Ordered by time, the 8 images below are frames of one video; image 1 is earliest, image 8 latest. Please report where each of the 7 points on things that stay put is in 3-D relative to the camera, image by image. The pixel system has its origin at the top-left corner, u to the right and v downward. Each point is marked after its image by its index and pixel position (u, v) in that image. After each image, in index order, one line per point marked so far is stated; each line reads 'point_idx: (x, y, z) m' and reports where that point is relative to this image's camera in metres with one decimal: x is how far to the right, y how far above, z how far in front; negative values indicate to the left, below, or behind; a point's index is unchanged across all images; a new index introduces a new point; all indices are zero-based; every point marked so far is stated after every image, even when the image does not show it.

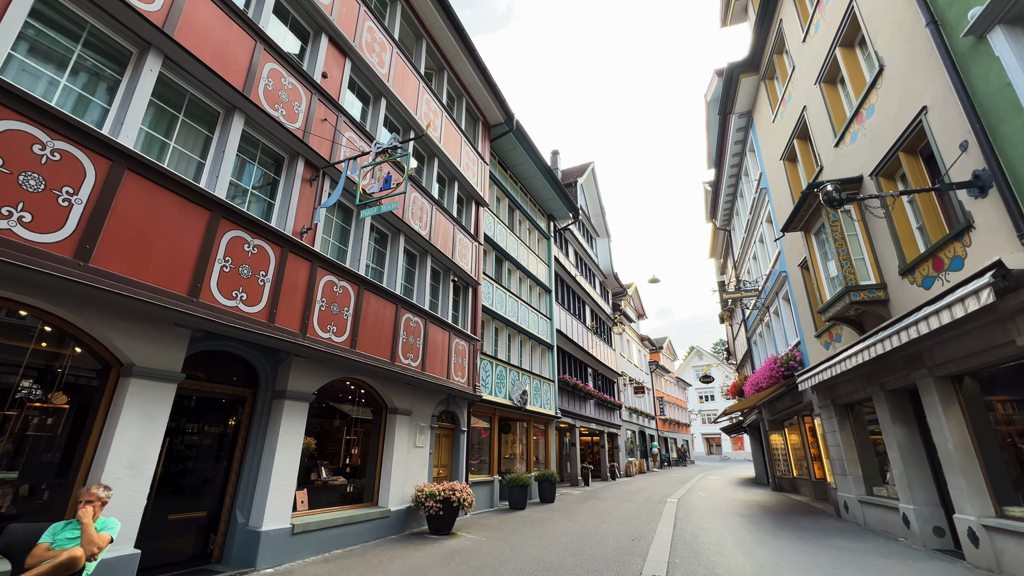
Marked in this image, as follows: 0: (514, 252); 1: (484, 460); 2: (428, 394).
0: (+0.1, +1.3, +16.6) m
1: (-0.8, -5.1, +13.3) m
2: (-2.0, -2.4, +10.3) m
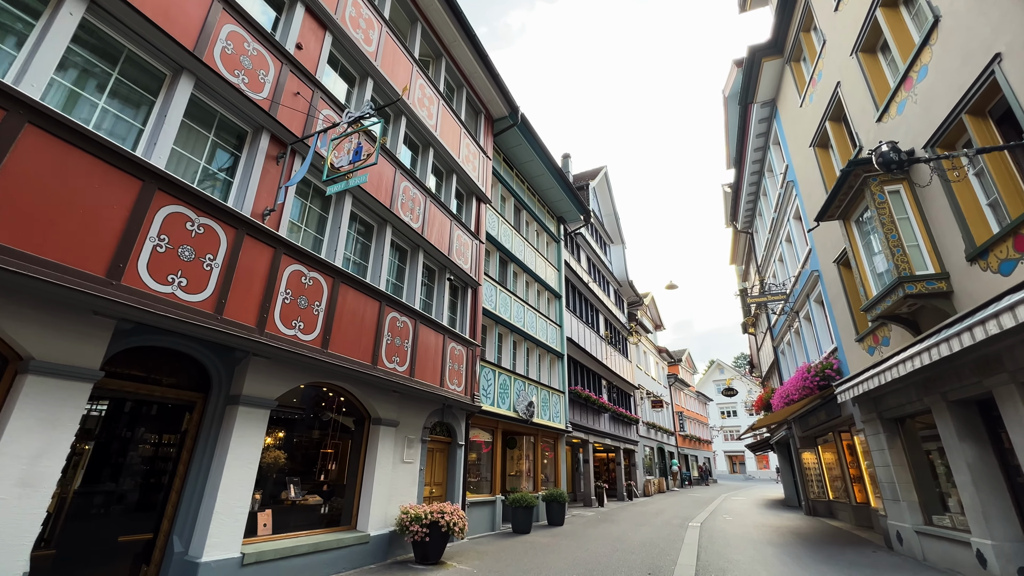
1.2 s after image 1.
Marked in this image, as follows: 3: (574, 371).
0: (+0.3, +1.2, +15.6) m
1: (-0.7, -5.2, +12.2) m
2: (-2.0, -2.4, +9.3) m
3: (+2.6, -3.5, +18.9) m
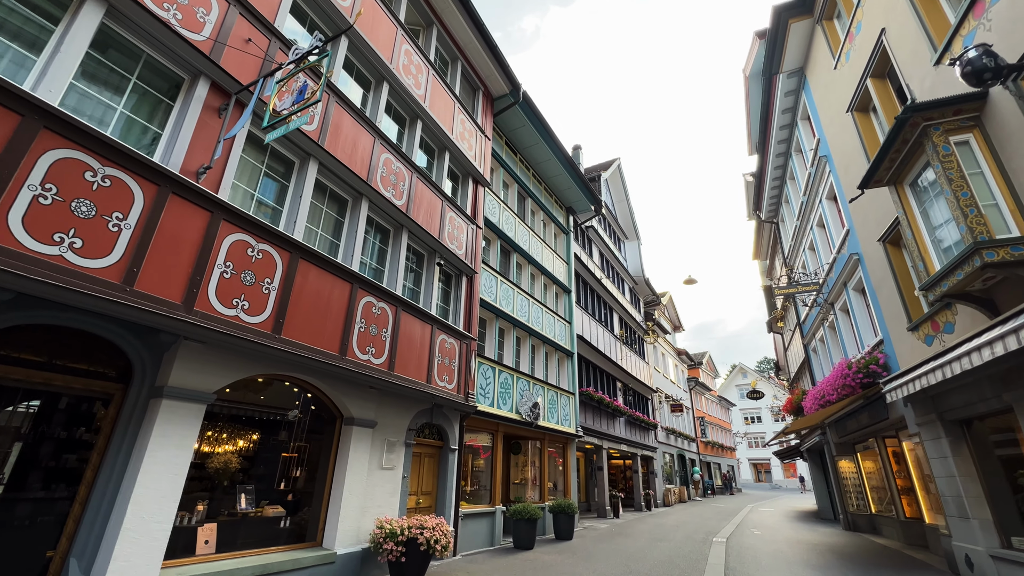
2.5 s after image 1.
0: (+0.4, +1.4, +14.5) m
1: (-0.7, -4.9, +11.1) m
2: (-2.0, -2.1, +8.3) m
3: (+2.9, -3.3, +17.7) m
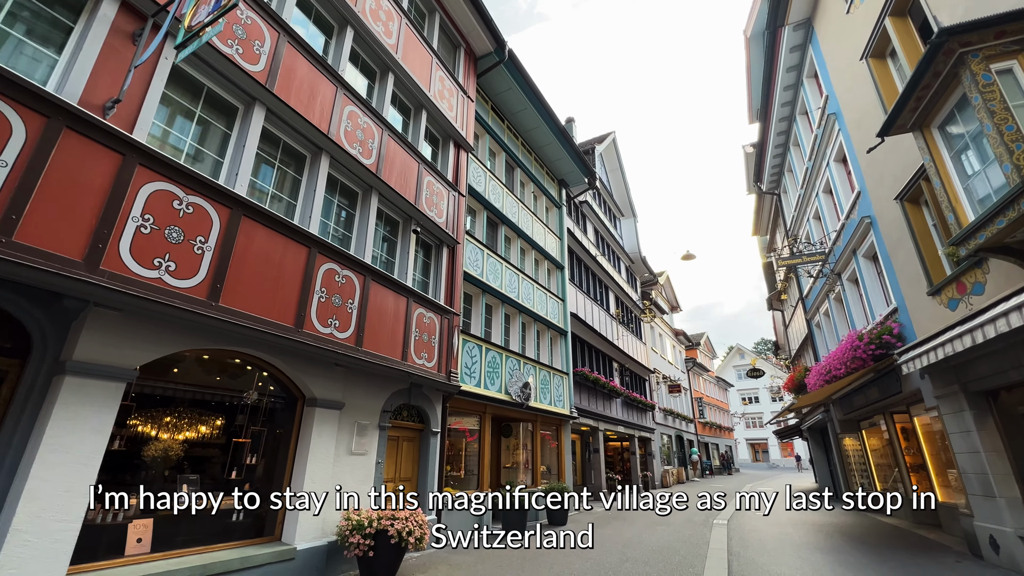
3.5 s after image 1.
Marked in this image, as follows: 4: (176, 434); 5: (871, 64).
0: (0.0, +2.2, +13.7) m
1: (-0.9, -4.3, +10.4) m
2: (-2.3, -1.6, +7.5) m
3: (+2.6, -2.4, +17.0) m
4: (-4.1, -1.7, +5.3) m
5: (+7.0, +4.4, +8.8) m
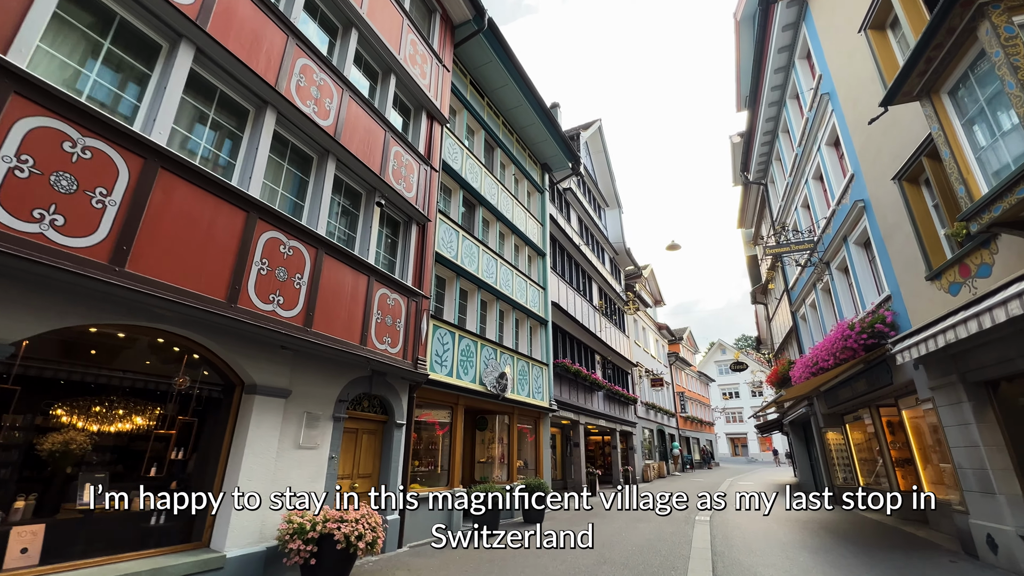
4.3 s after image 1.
0: (-0.6, +2.6, +13.0) m
1: (-1.5, -3.9, +9.7) m
2: (-2.8, -1.2, +6.8) m
3: (+1.8, -1.9, +16.4) m
4: (-4.5, -1.4, +4.5) m
5: (+6.6, +4.7, +8.3) m
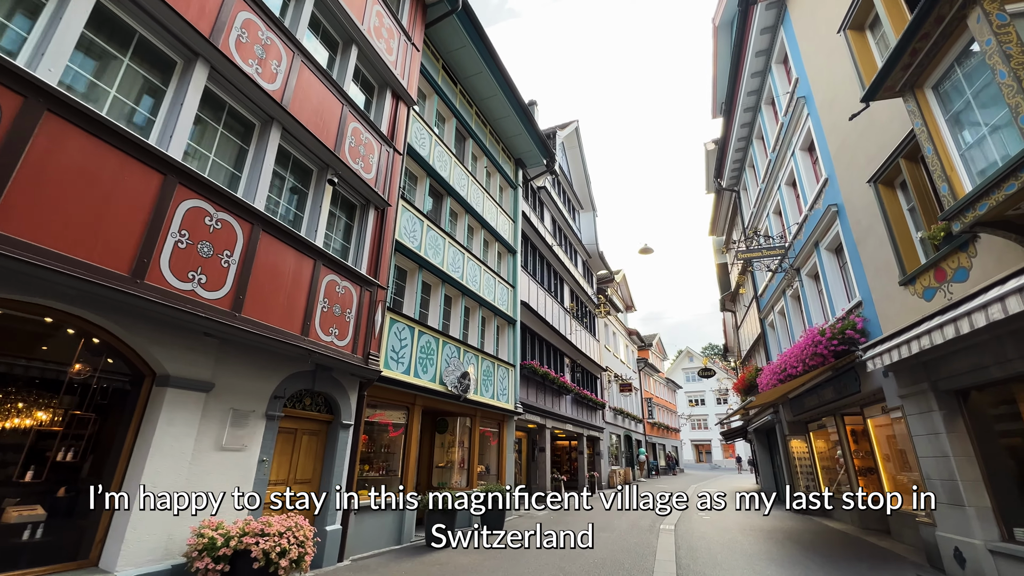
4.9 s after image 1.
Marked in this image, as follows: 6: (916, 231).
0: (-1.4, +2.7, +12.4) m
1: (-2.3, -3.7, +9.0) m
2: (-3.3, -1.0, +6.1) m
3: (+0.6, -1.9, +15.9) m
4: (-4.9, -1.0, +3.6) m
5: (+6.1, +4.6, +8.1) m
6: (+6.4, +0.9, +7.2) m
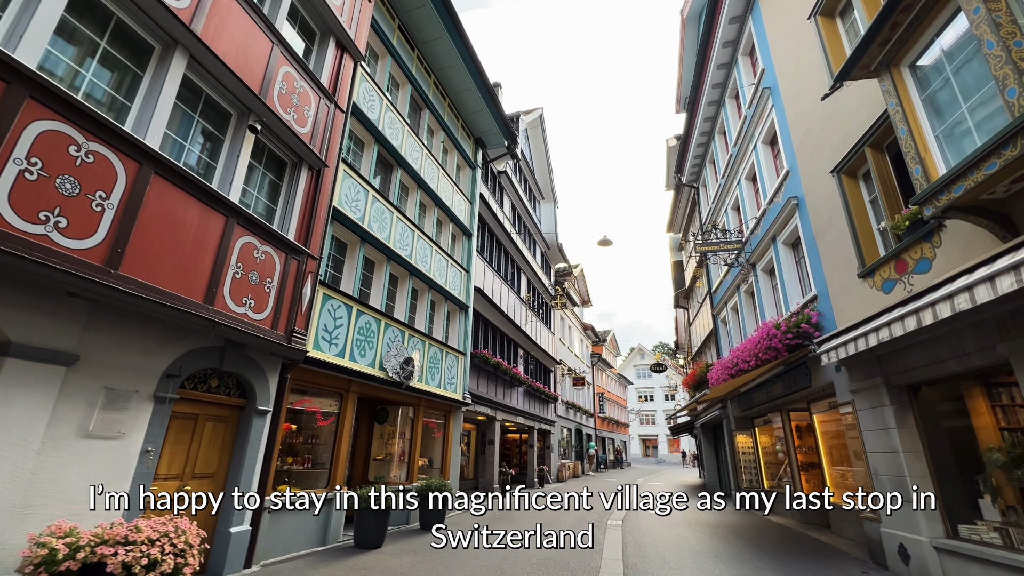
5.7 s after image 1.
0: (-2.5, +3.2, +11.5) m
1: (-3.4, -3.2, +8.1) m
2: (-4.0, -0.5, +5.0) m
3: (-1.0, -1.5, +15.2) m
4: (-5.4, -0.5, +2.5) m
5: (+5.4, +4.7, +7.9) m
6: (+5.7, +1.0, +7.0) m
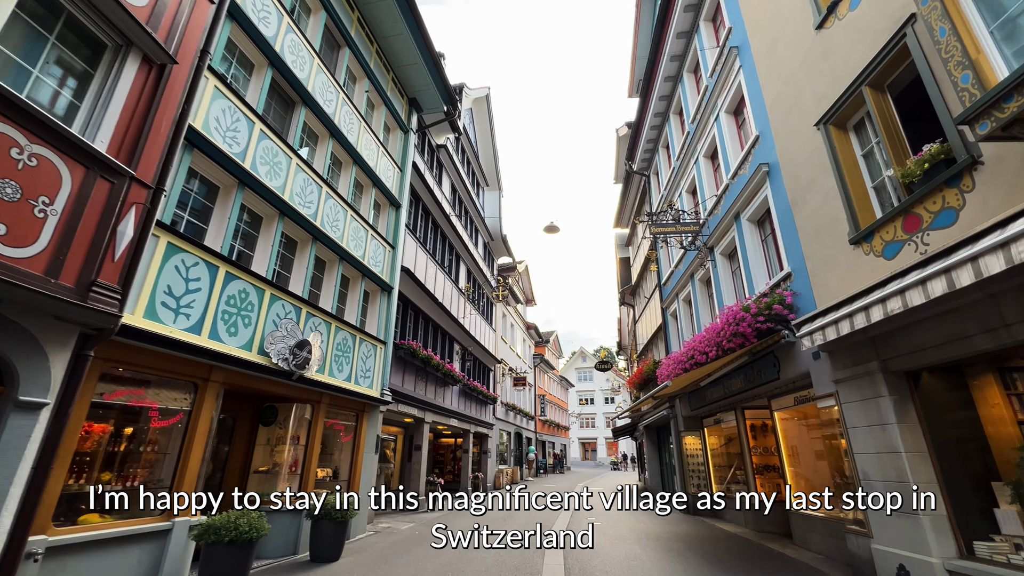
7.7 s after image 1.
0: (-3.9, +3.8, +9.4) m
1: (-4.5, -2.5, +5.9) m
2: (-4.7, +0.2, +2.8) m
3: (-3.0, -0.9, +13.2) m
4: (-5.7, +0.2, +0.1) m
5: (+4.5, +5.1, +6.8) m
6: (+4.7, +1.4, +5.9) m
